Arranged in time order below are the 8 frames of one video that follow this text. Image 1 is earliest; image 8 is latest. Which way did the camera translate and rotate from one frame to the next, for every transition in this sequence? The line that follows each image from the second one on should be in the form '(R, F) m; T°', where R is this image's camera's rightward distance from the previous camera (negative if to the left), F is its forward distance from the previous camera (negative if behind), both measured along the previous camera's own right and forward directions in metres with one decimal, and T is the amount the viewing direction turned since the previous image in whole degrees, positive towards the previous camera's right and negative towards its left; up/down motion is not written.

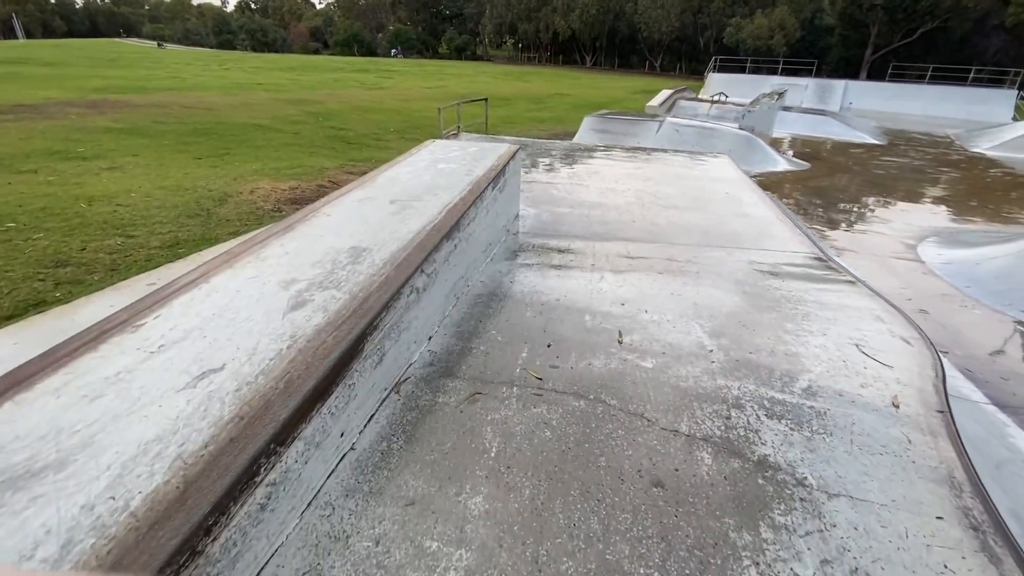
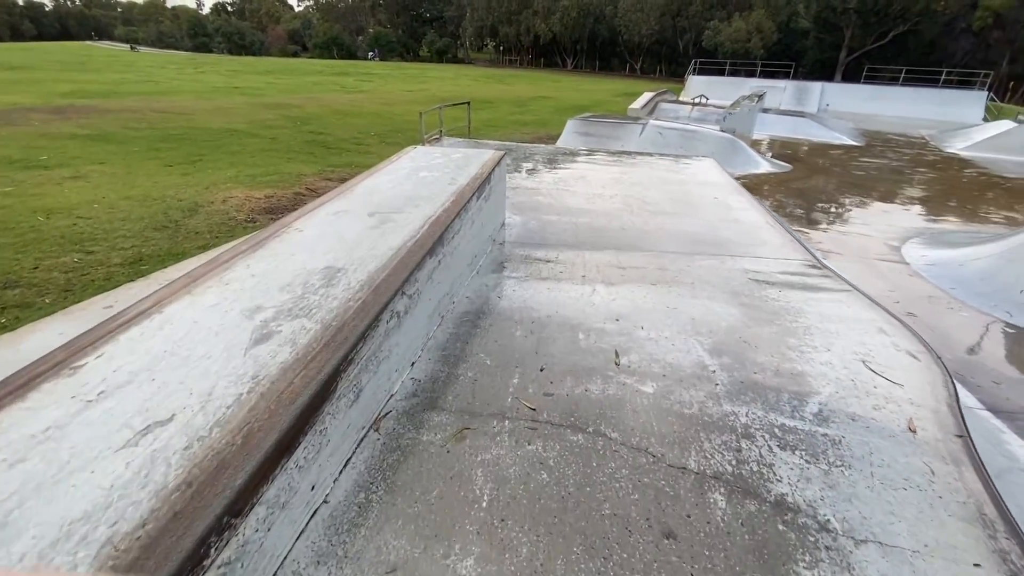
(0.0, +0.2) m; +2°
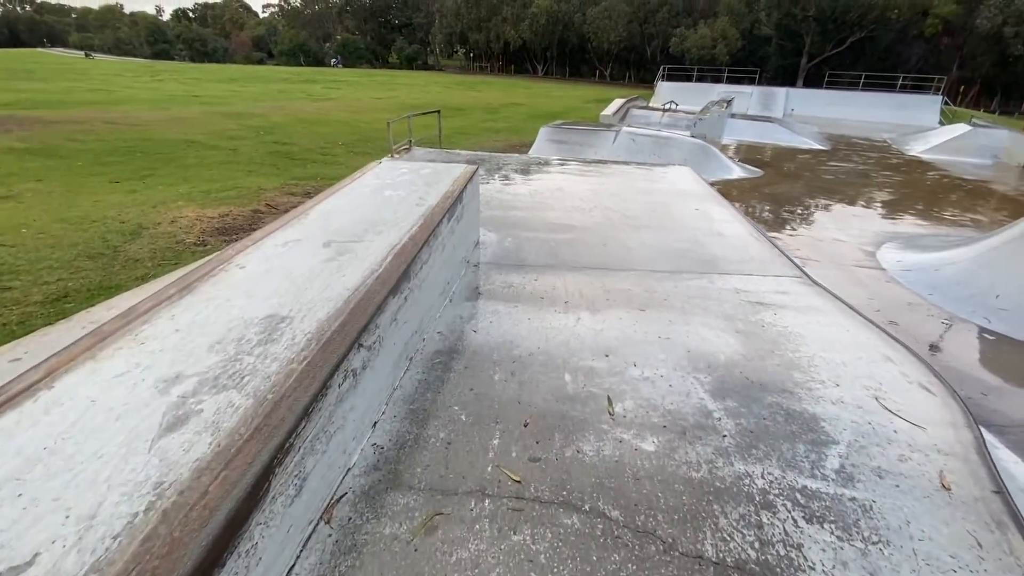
(0.0, +0.3) m; +3°
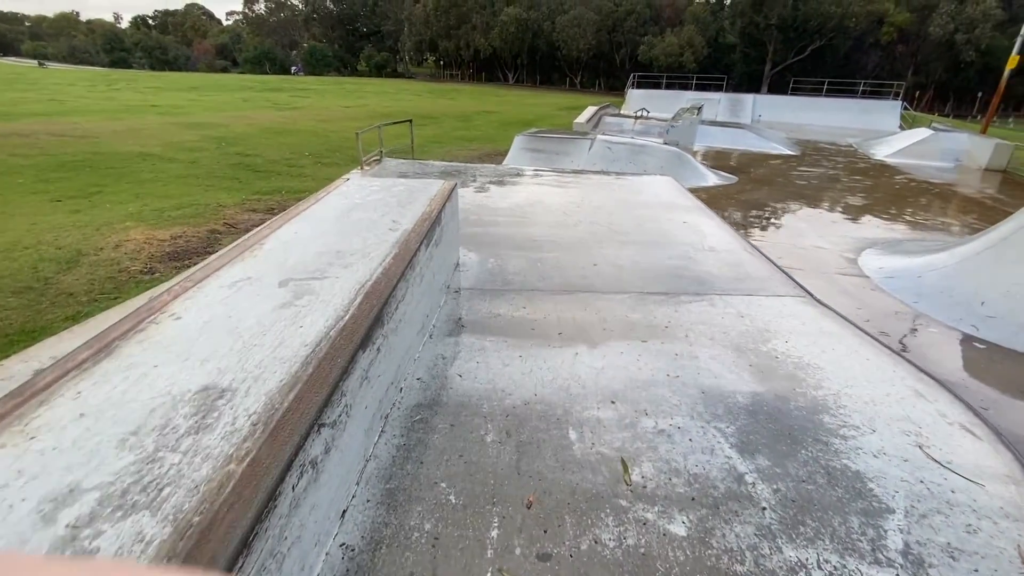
(-0.1, +0.3) m; +3°
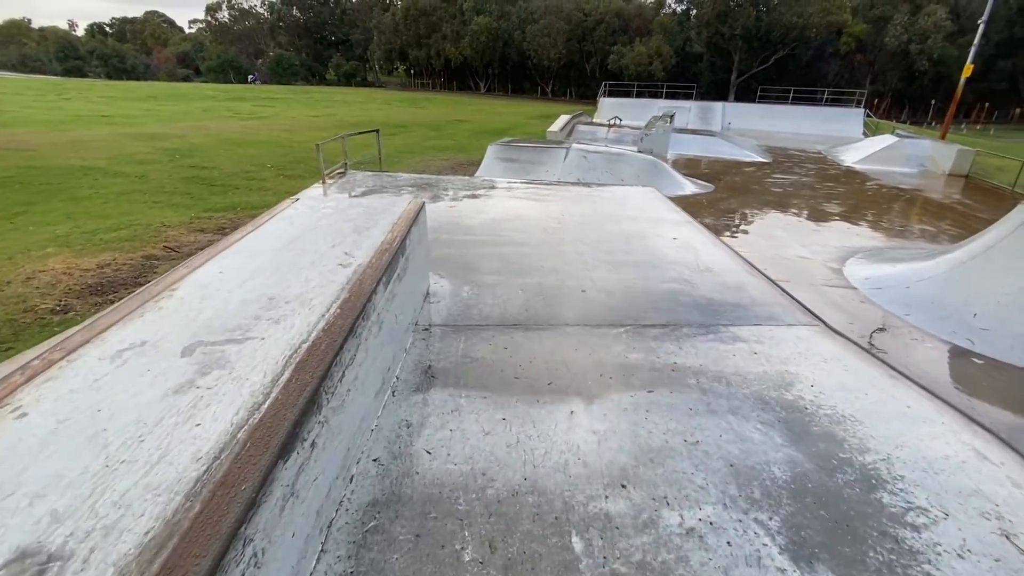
(0.0, +0.5) m; +3°
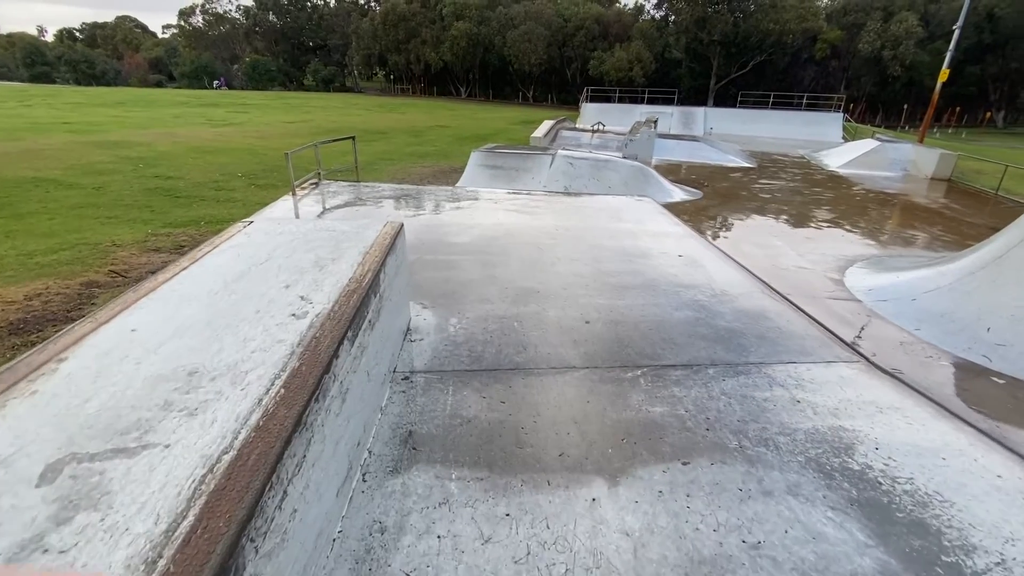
(-0.1, +0.5) m; +2°
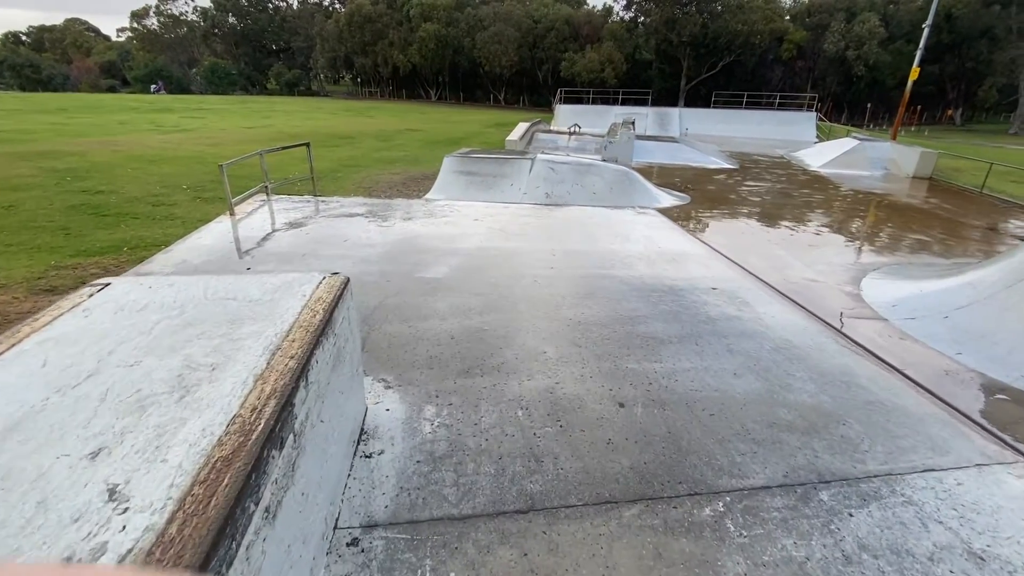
(-0.1, +0.9) m; +3°
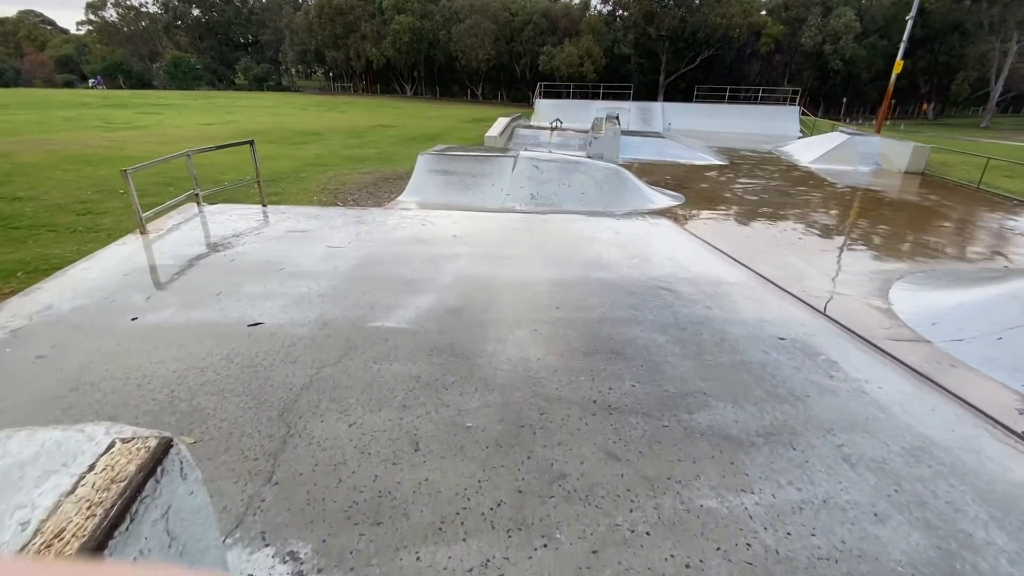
(-0.1, +0.9) m; +2°
